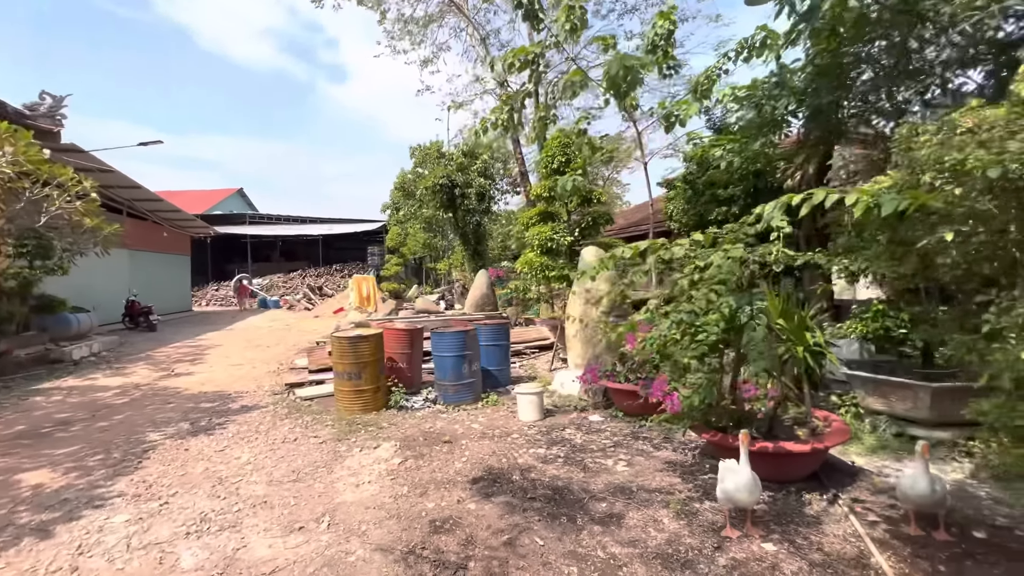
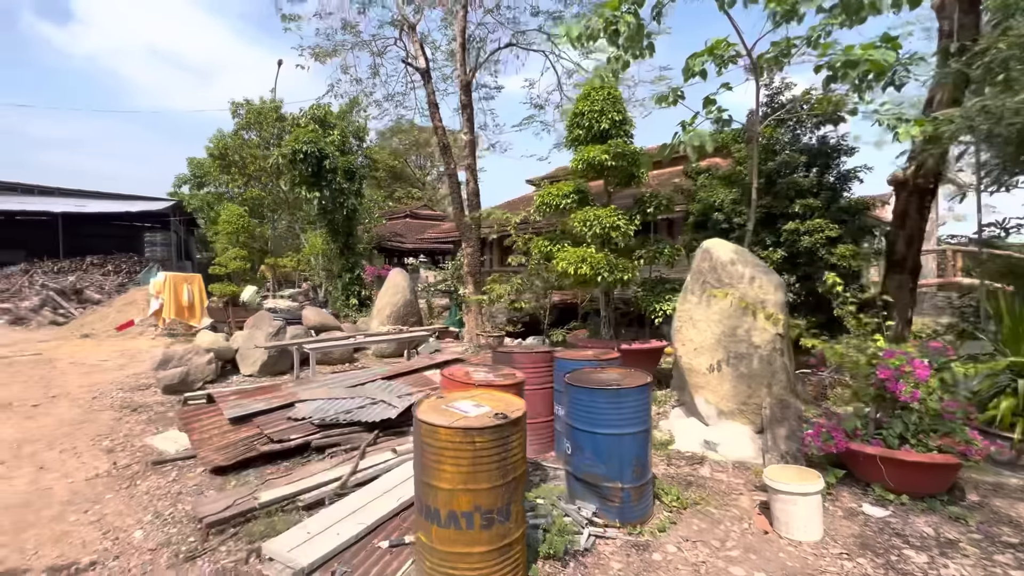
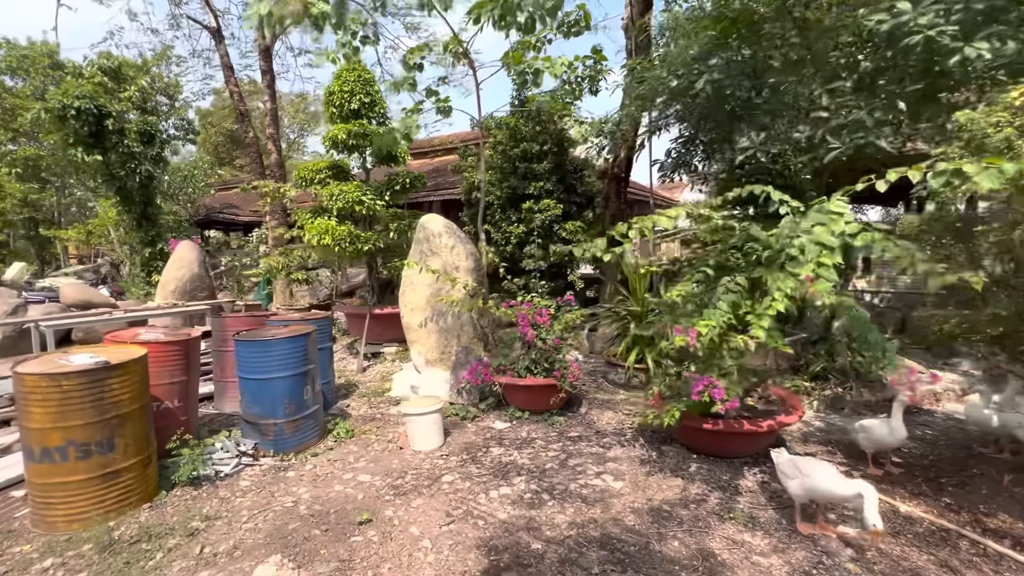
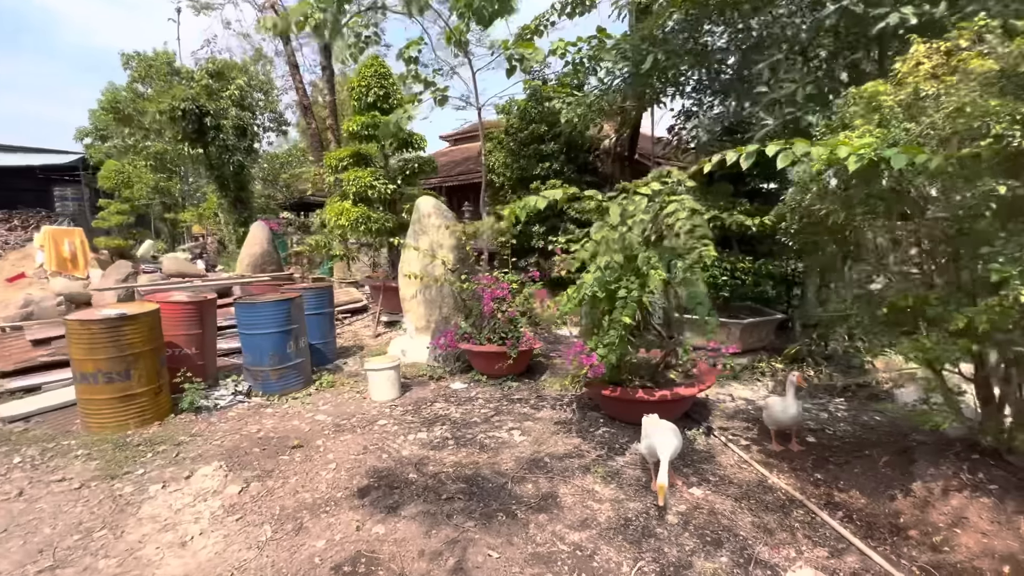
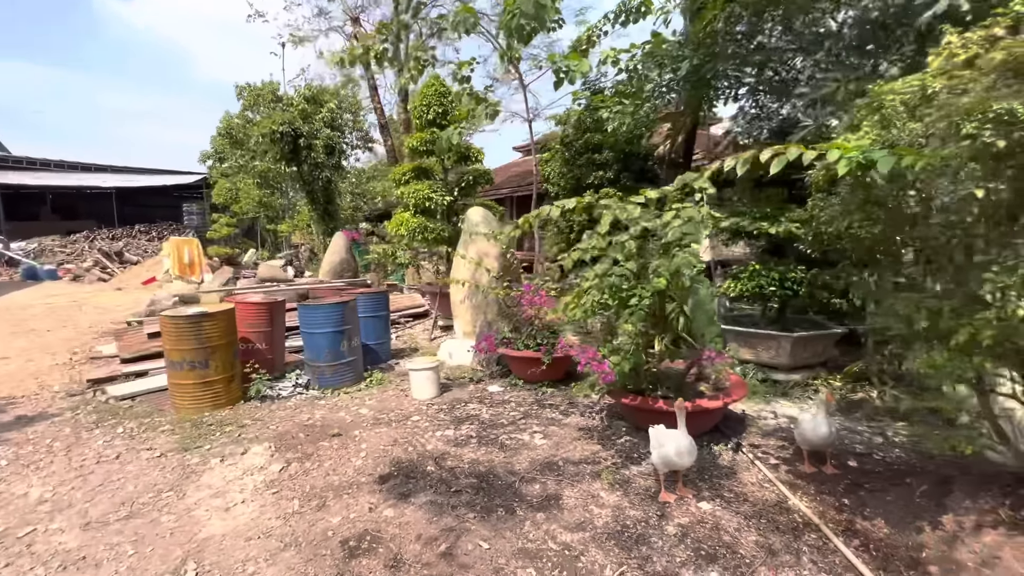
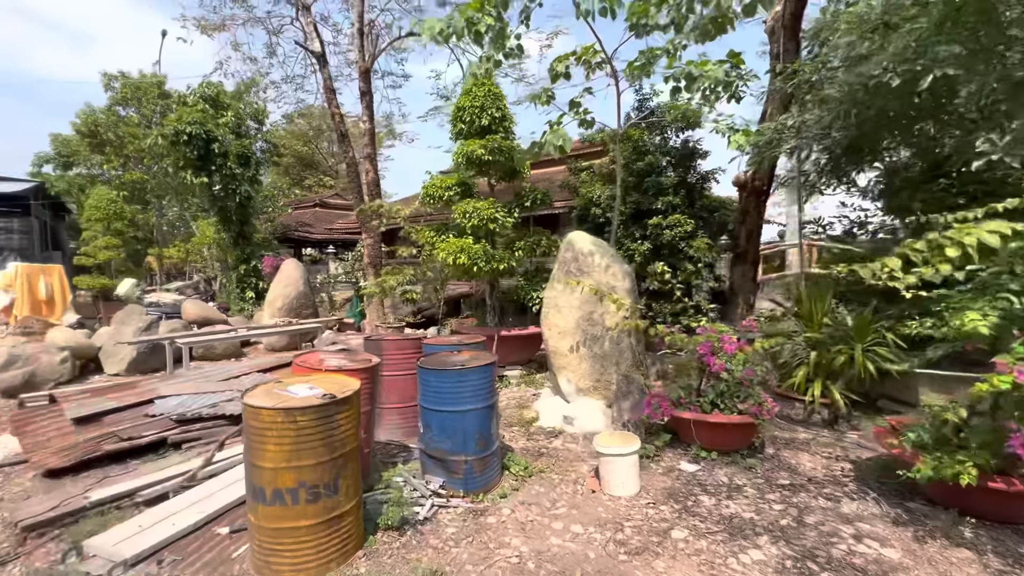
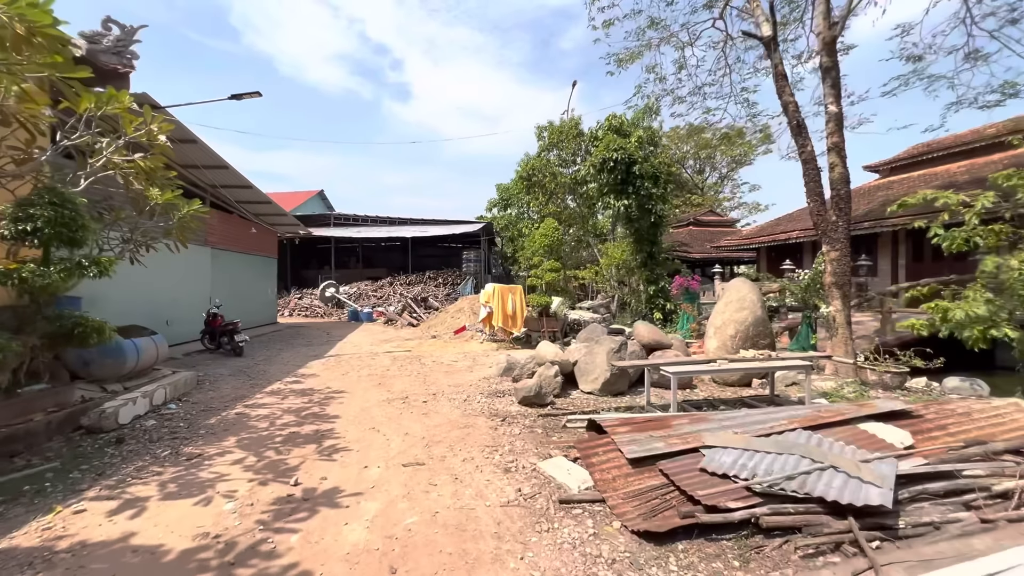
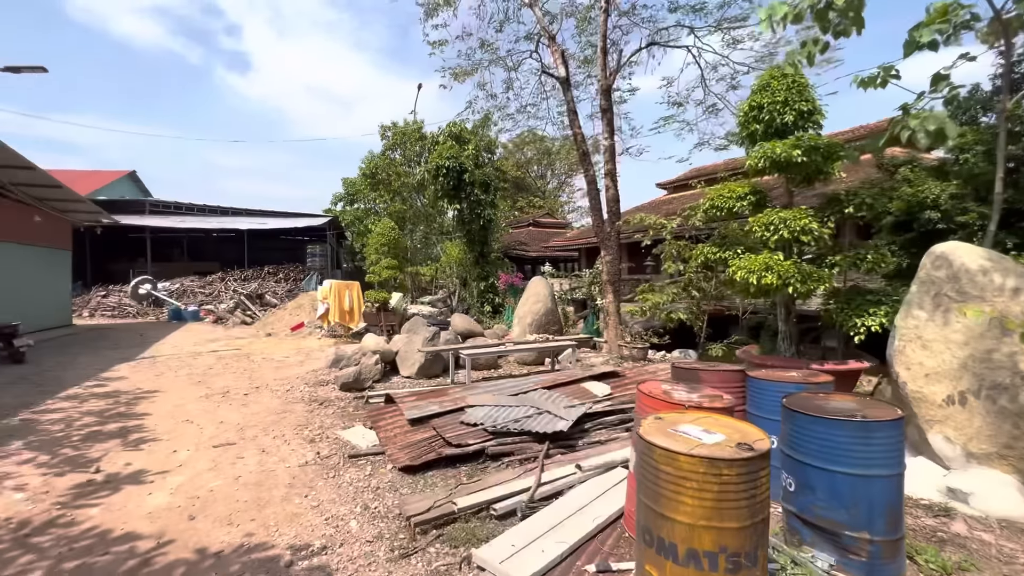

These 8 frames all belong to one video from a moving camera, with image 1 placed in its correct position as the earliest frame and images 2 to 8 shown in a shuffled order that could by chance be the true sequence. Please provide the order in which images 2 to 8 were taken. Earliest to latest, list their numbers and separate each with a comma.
5, 4, 3, 6, 2, 8, 7
